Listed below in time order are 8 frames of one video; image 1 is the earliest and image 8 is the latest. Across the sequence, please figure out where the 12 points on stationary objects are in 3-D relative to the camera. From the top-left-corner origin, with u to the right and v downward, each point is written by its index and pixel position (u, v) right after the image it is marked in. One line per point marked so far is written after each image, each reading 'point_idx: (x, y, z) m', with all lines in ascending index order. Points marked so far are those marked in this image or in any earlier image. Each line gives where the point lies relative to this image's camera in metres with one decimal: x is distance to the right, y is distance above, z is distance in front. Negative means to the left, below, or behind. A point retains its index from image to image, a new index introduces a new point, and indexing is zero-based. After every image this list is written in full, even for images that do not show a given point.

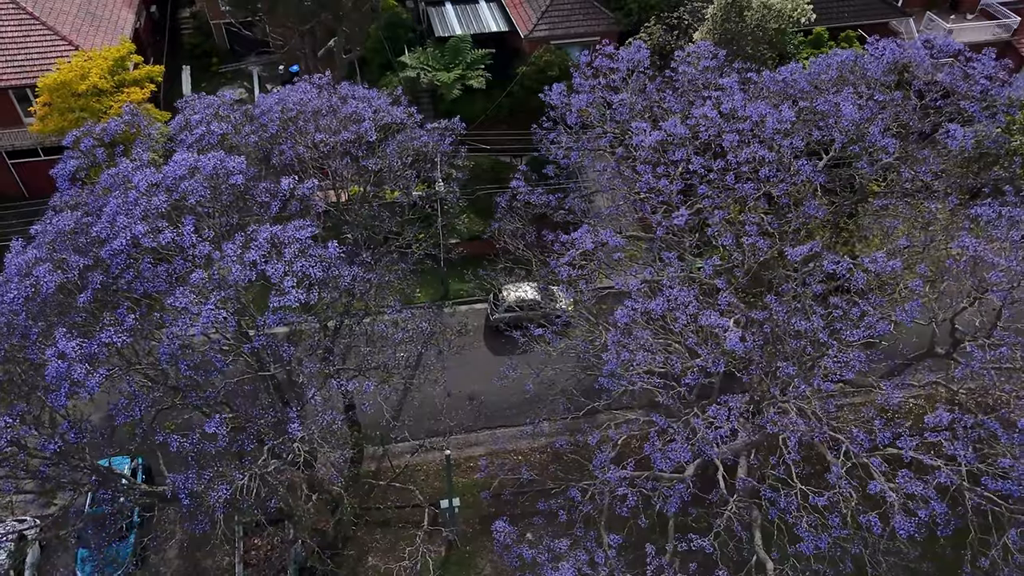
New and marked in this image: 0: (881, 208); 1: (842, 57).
0: (+6.2, +1.4, +12.7) m
1: (+6.5, +4.5, +14.2) m
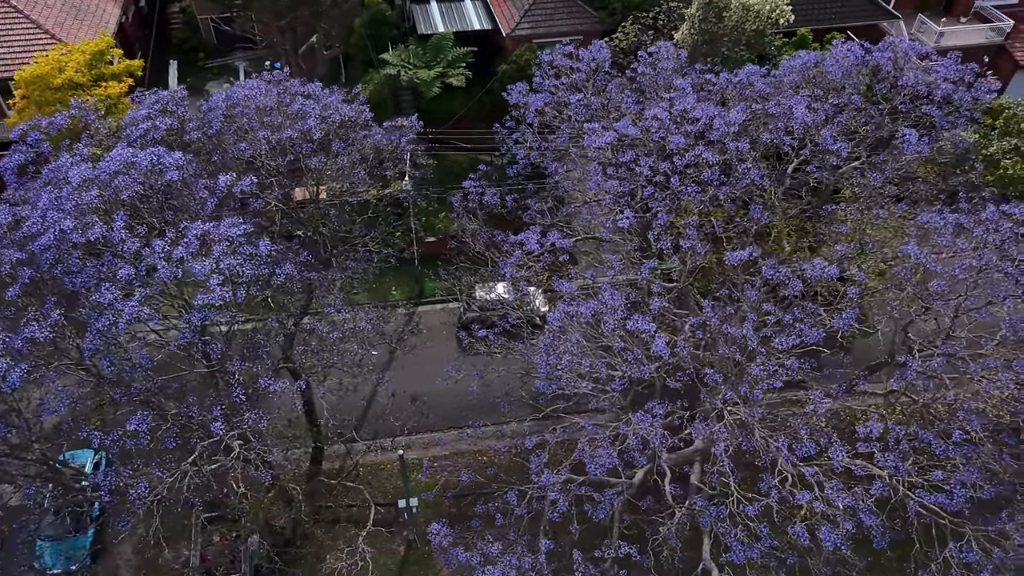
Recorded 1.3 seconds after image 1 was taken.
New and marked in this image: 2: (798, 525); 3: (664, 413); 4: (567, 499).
0: (+5.3, +1.3, +12.5) m
1: (+5.7, +4.4, +14.0) m
2: (+3.9, -3.2, +10.0) m
3: (+2.1, -1.8, +10.4) m
4: (+0.8, -3.0, +10.4) m
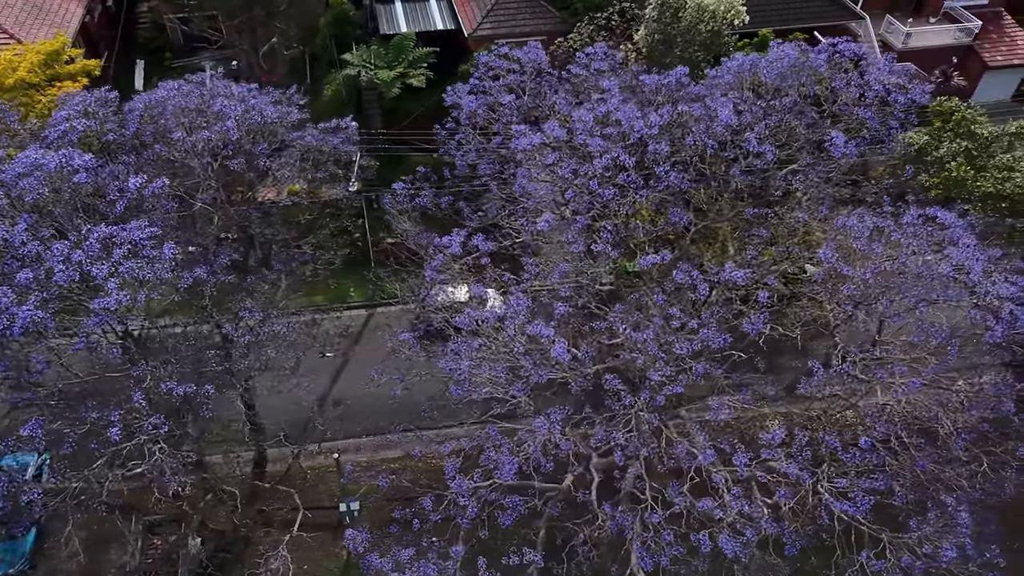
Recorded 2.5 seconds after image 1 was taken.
0: (+4.0, +1.2, +12.4) m
1: (+4.3, +4.3, +13.9) m
2: (+2.5, -3.3, +9.9) m
3: (+0.8, -1.8, +10.3) m
4: (-0.6, -3.1, +10.3) m
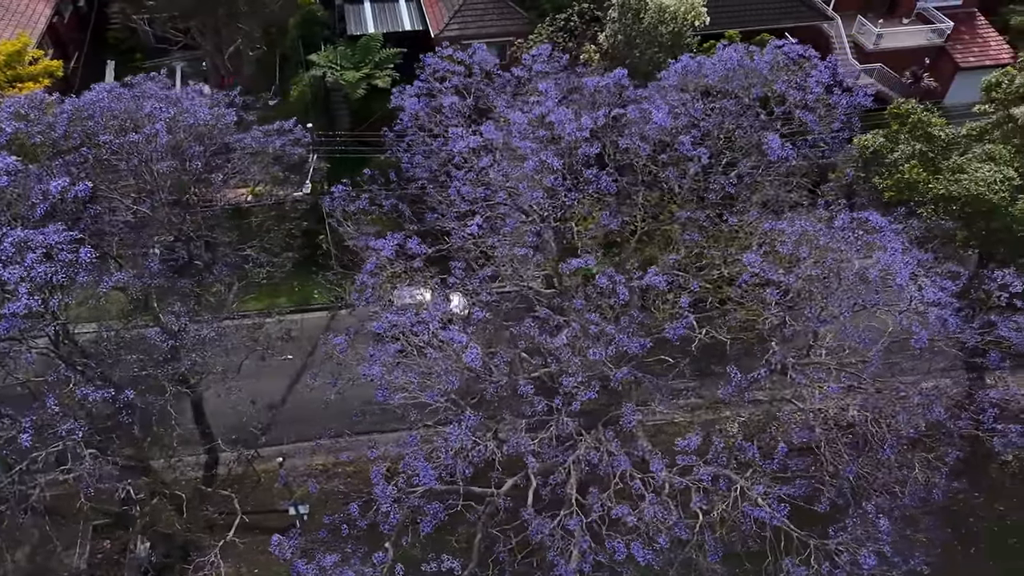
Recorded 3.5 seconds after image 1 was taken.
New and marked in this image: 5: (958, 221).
0: (+2.8, +1.1, +12.3) m
1: (+3.2, +4.2, +13.8) m
2: (+1.4, -3.4, +9.8) m
3: (-0.4, -1.9, +10.3) m
4: (-1.7, -3.1, +10.3) m
5: (+7.8, +1.2, +12.3) m
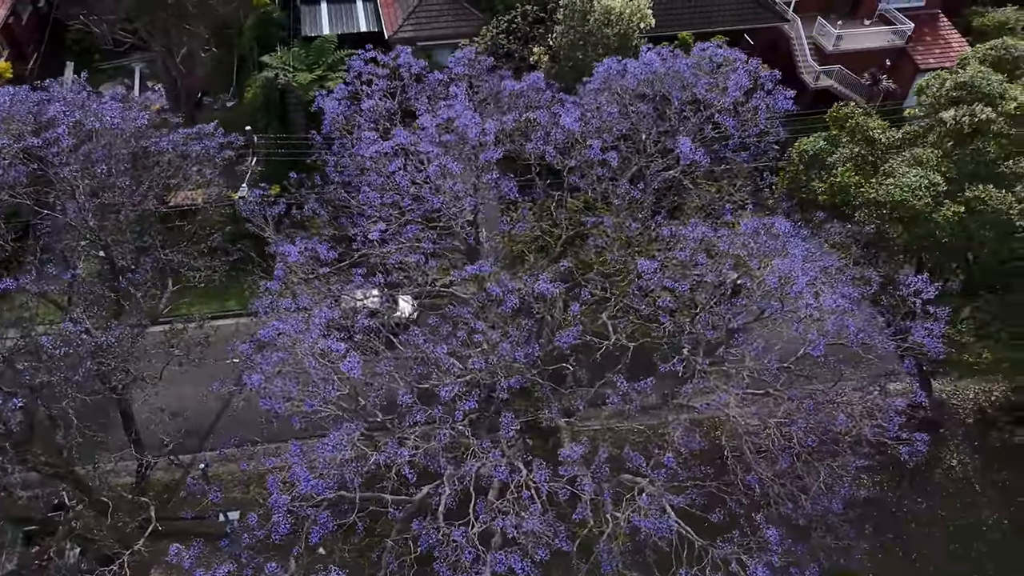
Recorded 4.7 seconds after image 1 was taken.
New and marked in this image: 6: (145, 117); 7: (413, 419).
0: (+1.3, +1.0, +12.2) m
1: (+1.6, +4.1, +13.7) m
2: (-0.2, -3.5, +9.7) m
3: (-1.9, -2.0, +10.1) m
4: (-3.3, -3.2, +10.1) m
5: (+6.3, +1.1, +12.1) m
6: (-7.4, +3.5, +14.8) m
7: (-1.3, -1.8, +9.9) m
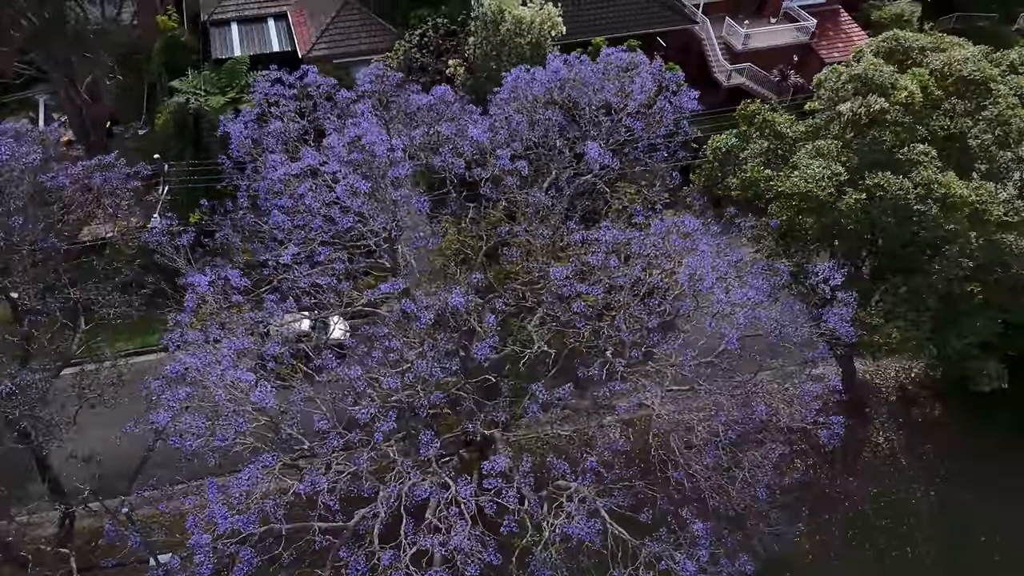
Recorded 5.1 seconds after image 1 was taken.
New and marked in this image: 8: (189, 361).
0: (-0.2, +0.9, +12.2) m
1: (-0.1, +4.0, +13.8) m
2: (-1.1, -3.7, +9.6) m
3: (-3.0, -2.3, +9.9) m
4: (-4.2, -3.7, +9.8) m
5: (+4.8, +1.2, +12.5) m
6: (-9.1, +2.6, +14.2) m
7: (-2.4, -2.1, +9.7) m
8: (-4.4, -1.0, +10.1) m
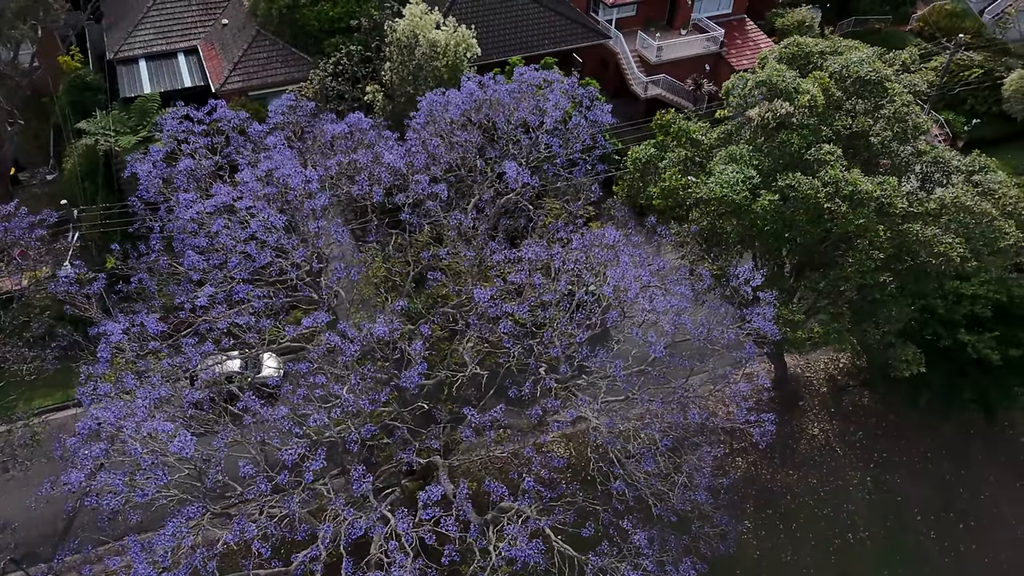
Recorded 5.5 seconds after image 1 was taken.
0: (-1.4, +0.4, +12.1) m
1: (-1.7, +3.5, +13.7) m
2: (-1.8, -4.1, +9.3) m
3: (-3.8, -2.9, +9.5) m
4: (-4.9, -4.3, +9.3) m
5: (+3.5, +1.2, +12.8) m
6: (-10.6, +1.5, +13.5) m
7: (-3.2, -2.6, +9.3) m
8: (-5.3, -1.6, +9.6) m
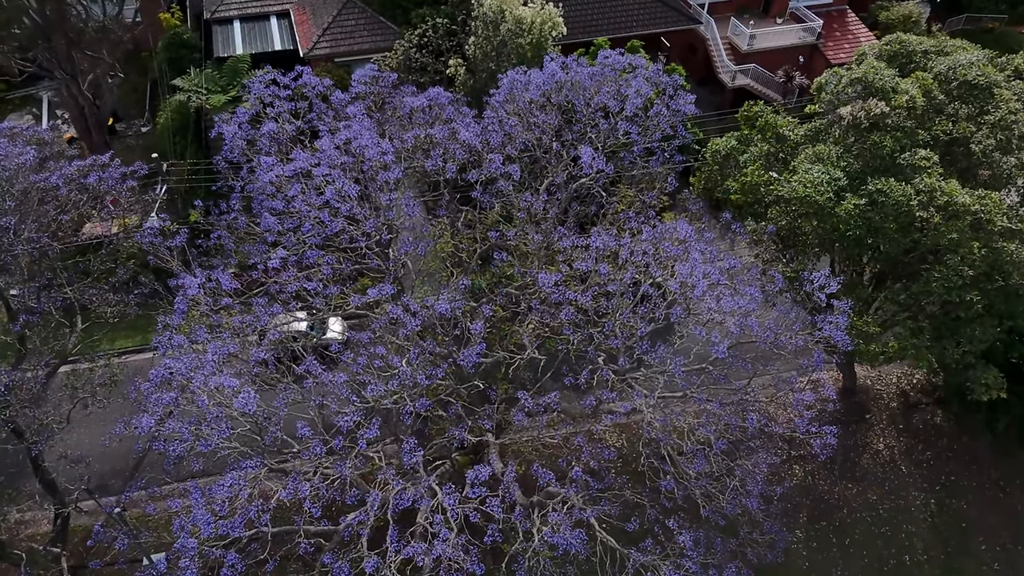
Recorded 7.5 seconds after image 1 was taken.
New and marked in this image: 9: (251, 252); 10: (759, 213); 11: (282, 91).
0: (-0.3, +0.8, +12.1) m
1: (-0.2, +3.9, +13.6) m
2: (-1.3, -3.8, +9.5) m
3: (-3.2, -2.4, +9.8) m
4: (-4.4, -3.7, +9.7) m
5: (+4.7, +1.1, +12.3) m
6: (-9.2, +2.7, +14.2) m
7: (-2.6, -2.1, +9.6) m
8: (-4.6, -1.0, +10.0) m
9: (-4.5, +0.6, +12.8) m
10: (+4.4, +1.4, +13.2) m
11: (-4.6, +3.9, +14.5) m
